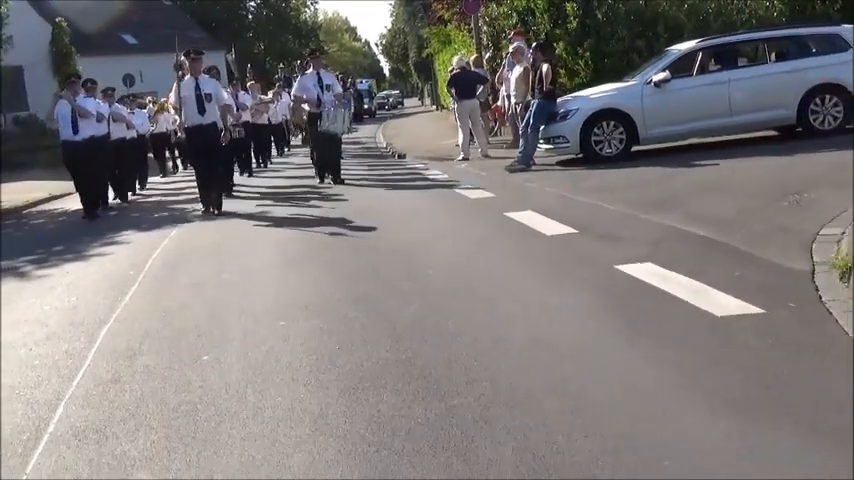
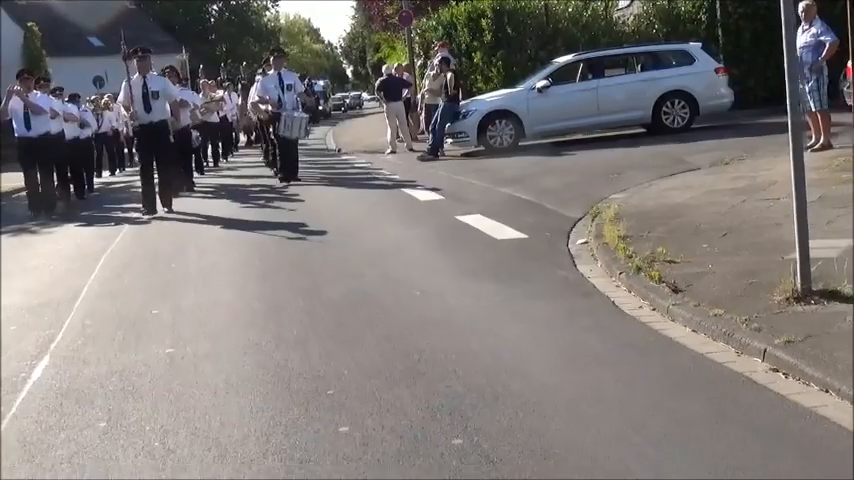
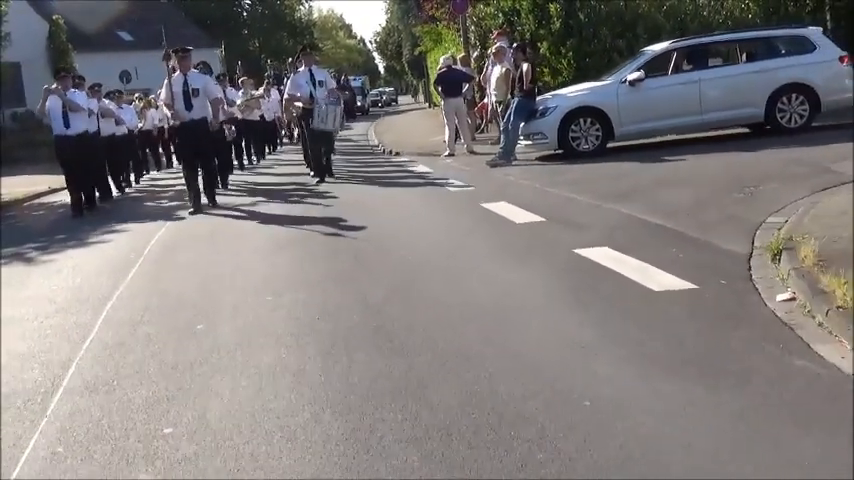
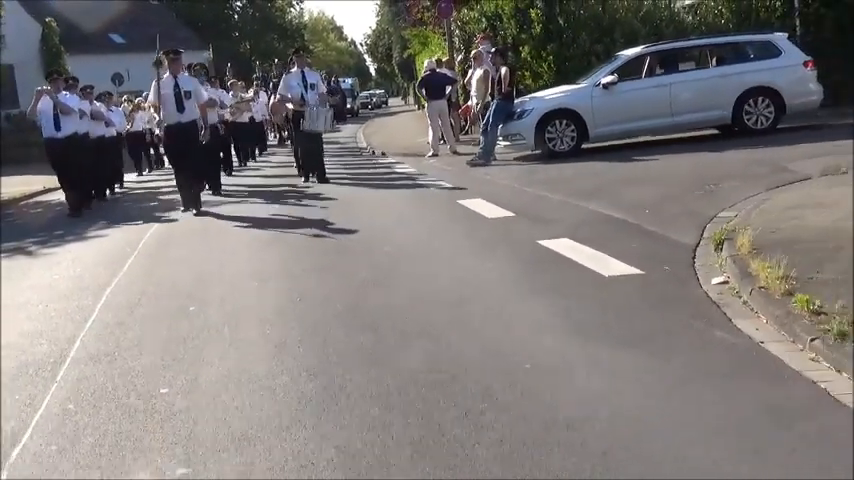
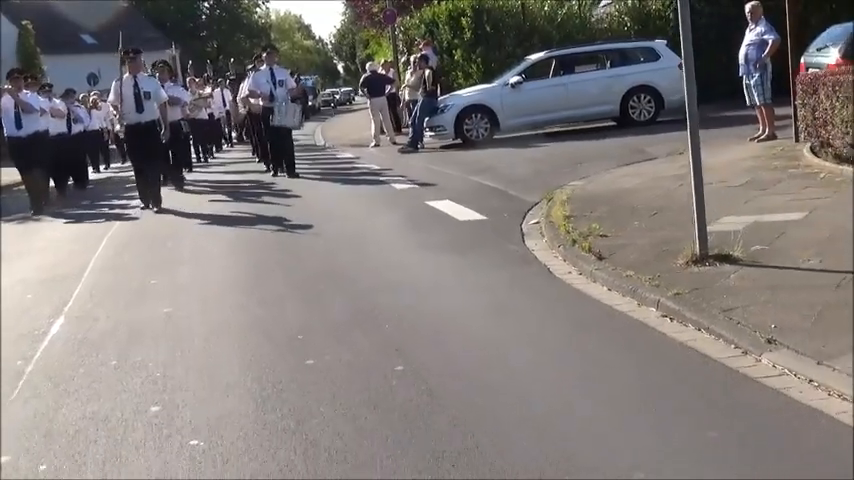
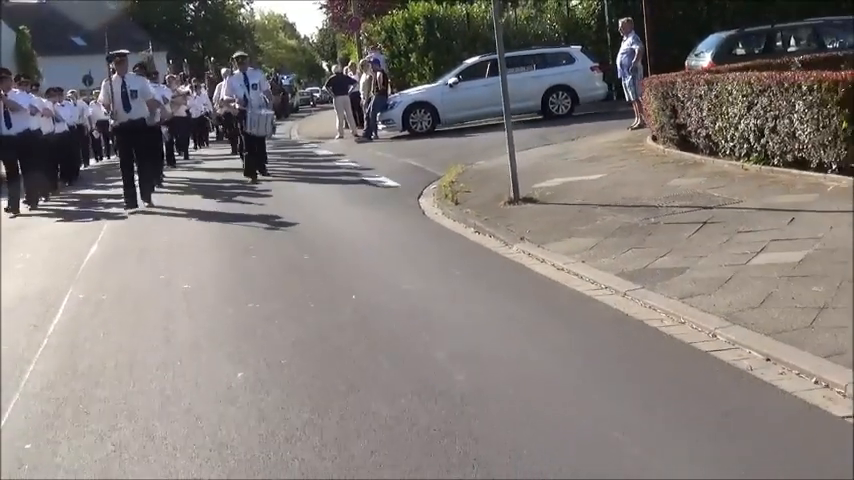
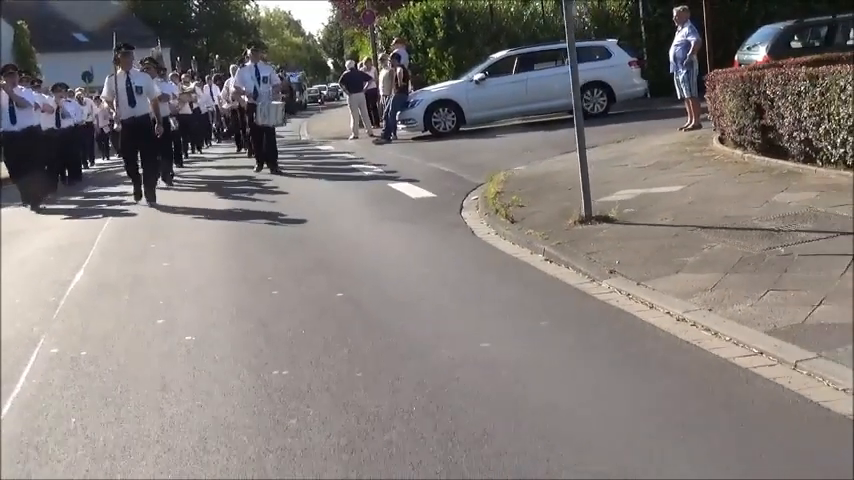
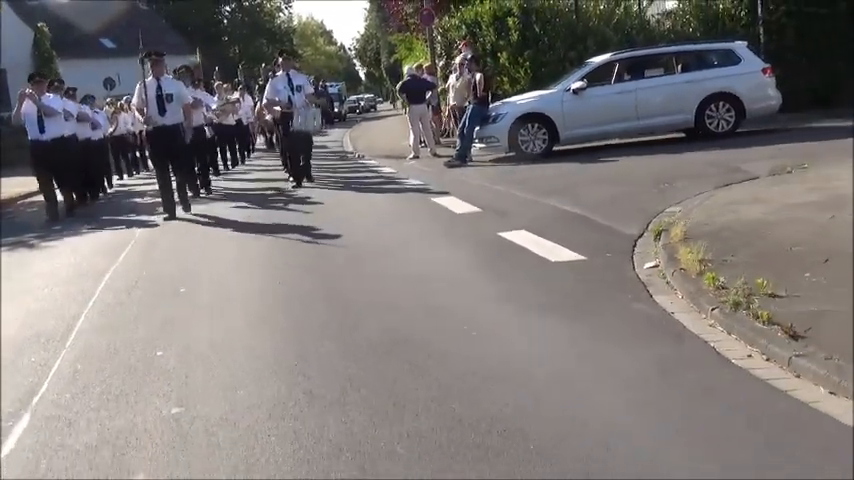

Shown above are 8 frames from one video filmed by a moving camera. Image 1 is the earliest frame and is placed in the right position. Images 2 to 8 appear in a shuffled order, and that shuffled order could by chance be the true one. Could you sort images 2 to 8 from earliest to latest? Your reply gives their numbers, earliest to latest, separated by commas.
3, 4, 8, 2, 5, 7, 6
